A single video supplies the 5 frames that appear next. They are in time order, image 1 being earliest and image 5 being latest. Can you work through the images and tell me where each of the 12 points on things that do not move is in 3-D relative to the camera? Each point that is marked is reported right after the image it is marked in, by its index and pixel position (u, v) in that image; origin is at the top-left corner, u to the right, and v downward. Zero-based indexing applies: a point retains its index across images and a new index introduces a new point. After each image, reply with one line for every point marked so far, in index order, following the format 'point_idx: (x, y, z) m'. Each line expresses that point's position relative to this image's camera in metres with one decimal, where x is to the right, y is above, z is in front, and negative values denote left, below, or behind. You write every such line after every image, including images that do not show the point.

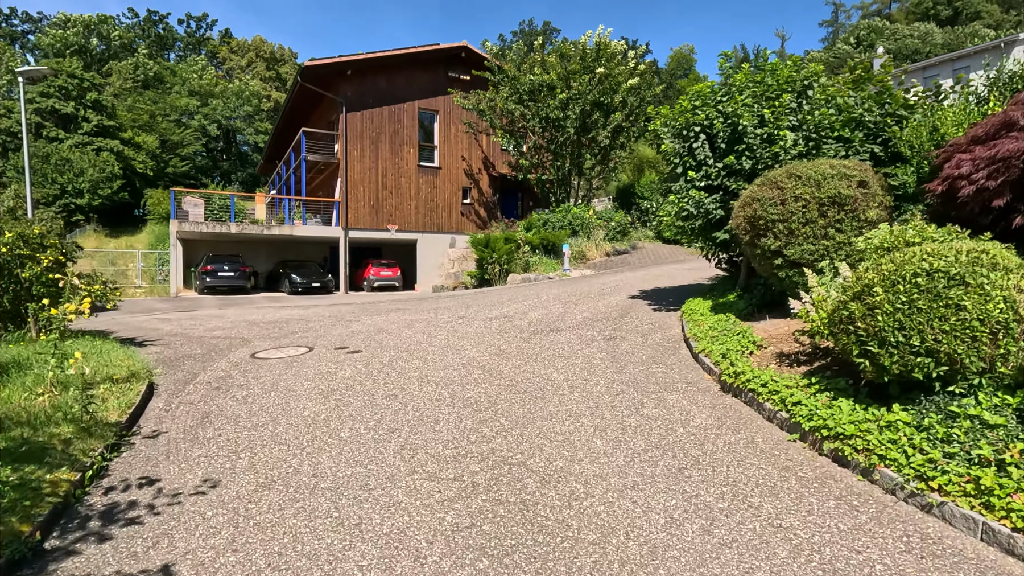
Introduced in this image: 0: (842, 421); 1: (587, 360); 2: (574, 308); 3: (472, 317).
0: (+2.5, -1.0, +4.0) m
1: (+1.0, -0.9, +6.9) m
2: (+1.3, -0.4, +11.4) m
3: (-0.9, -0.6, +11.3) m
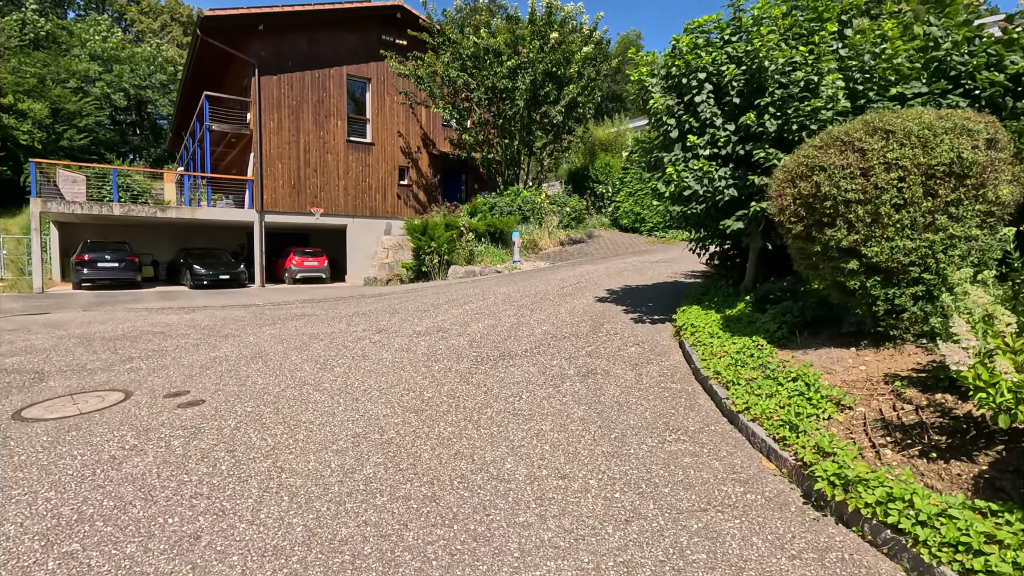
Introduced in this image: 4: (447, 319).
0: (+2.2, -1.2, +1.5) m
1: (+0.4, -1.1, +4.3) m
2: (+0.3, -0.5, +8.8) m
3: (-1.9, -0.7, +8.5) m
4: (-1.1, -0.5, +9.1) m
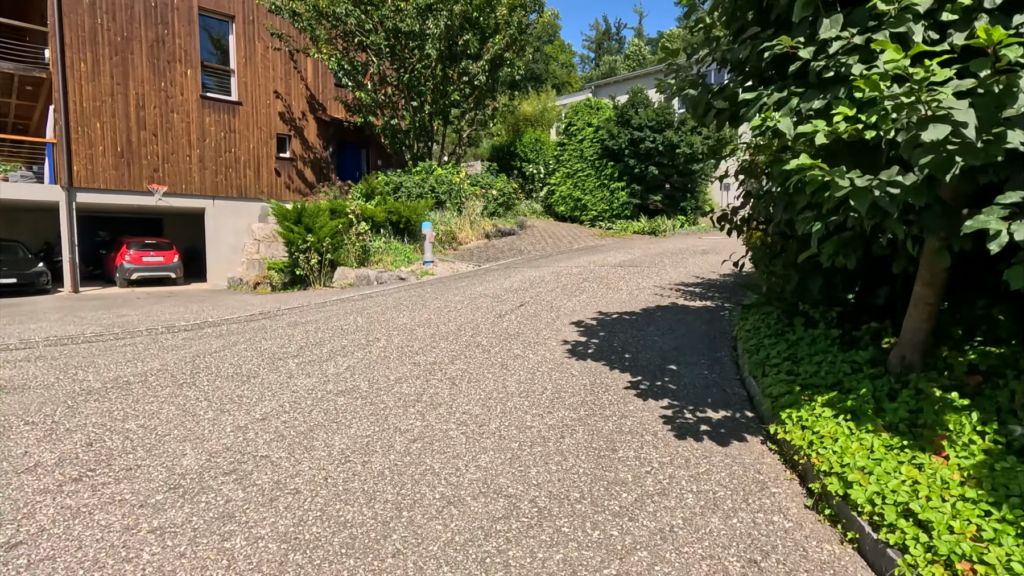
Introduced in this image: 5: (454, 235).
0: (+2.5, -1.9, -2.6) m
1: (+0.3, -1.7, -0.2) m
2: (-0.5, -1.0, +4.2) m
3: (-2.6, -1.2, +3.6) m
4: (-1.9, -1.0, +4.3) m
5: (-1.7, +1.5, +15.5) m
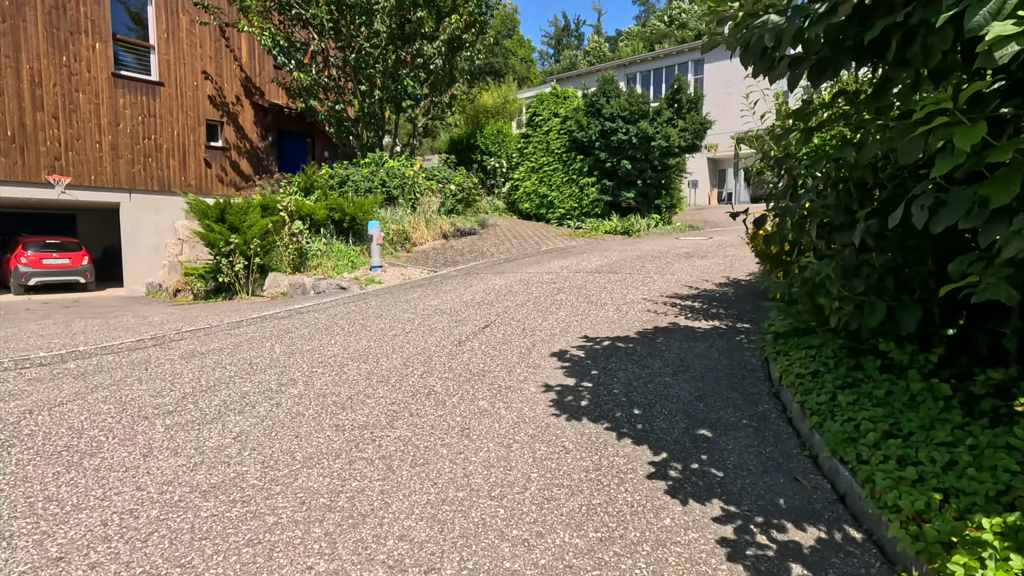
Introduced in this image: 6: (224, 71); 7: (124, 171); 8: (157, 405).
0: (+2.8, -2.2, -4.0) m
1: (+0.5, -2.0, -1.8) m
2: (-0.7, -1.2, +2.6) m
3: (-2.7, -1.4, +1.8) m
4: (-2.1, -1.3, +2.5) m
5: (-2.7, +1.4, +13.7) m
6: (-9.8, +7.4, +18.0) m
7: (-11.8, +3.5, +16.0) m
8: (-3.1, -1.0, +4.6) m
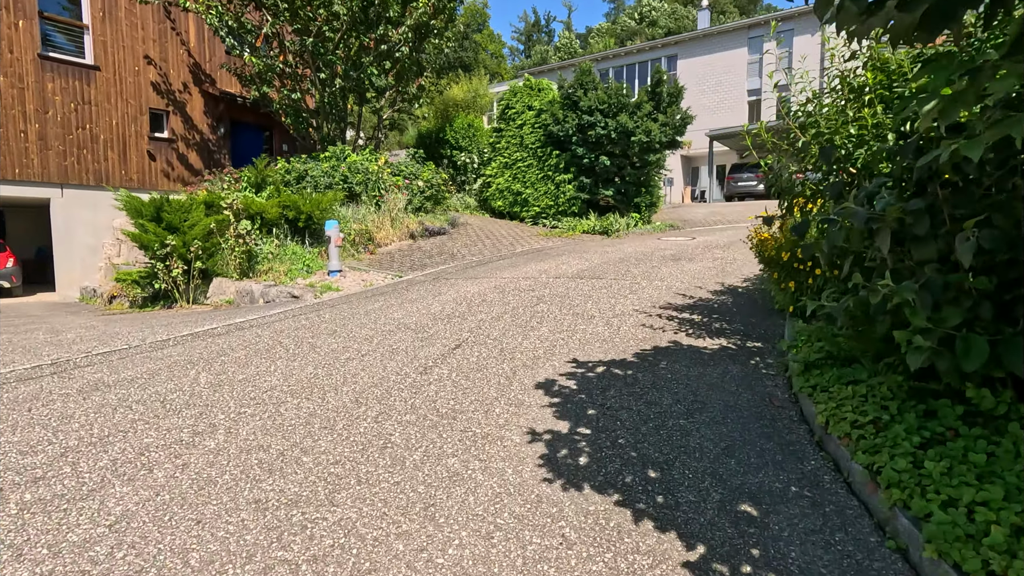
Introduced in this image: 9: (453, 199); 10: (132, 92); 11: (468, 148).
0: (+3.2, -2.3, -4.8) m
1: (+0.7, -2.1, -2.7) m
2: (-0.7, -1.4, +1.6) m
3: (-2.7, -1.6, +0.7) m
4: (-2.1, -1.5, +1.5) m
5: (-3.4, +1.2, +12.6) m
6: (-10.7, +7.3, +16.5) m
7: (-12.6, +3.4, +14.4) m
8: (-3.2, -1.2, +3.5) m
9: (-1.9, +2.9, +17.1) m
10: (-11.4, +5.8, +15.7) m
11: (-1.5, +4.8, +18.1) m
